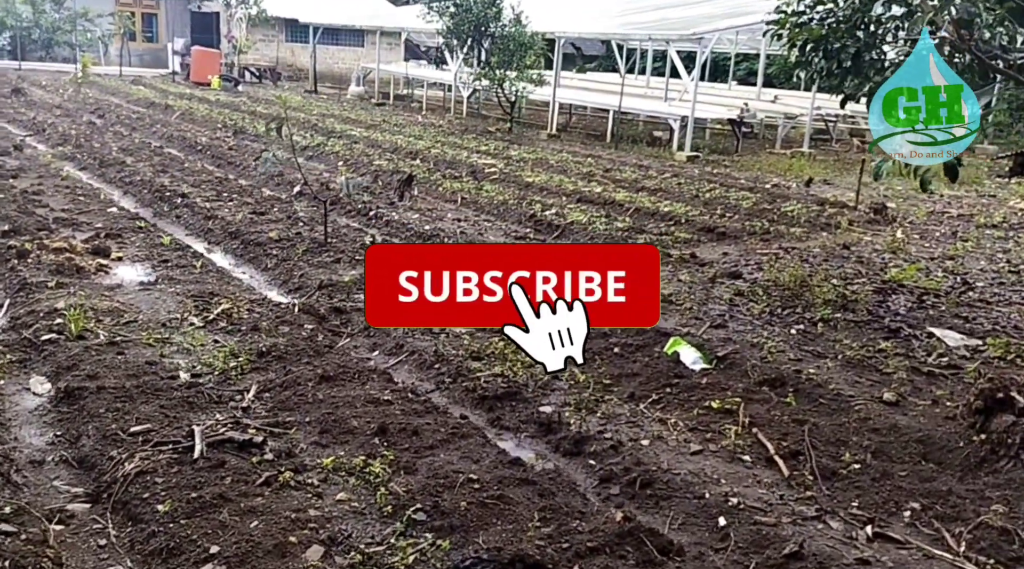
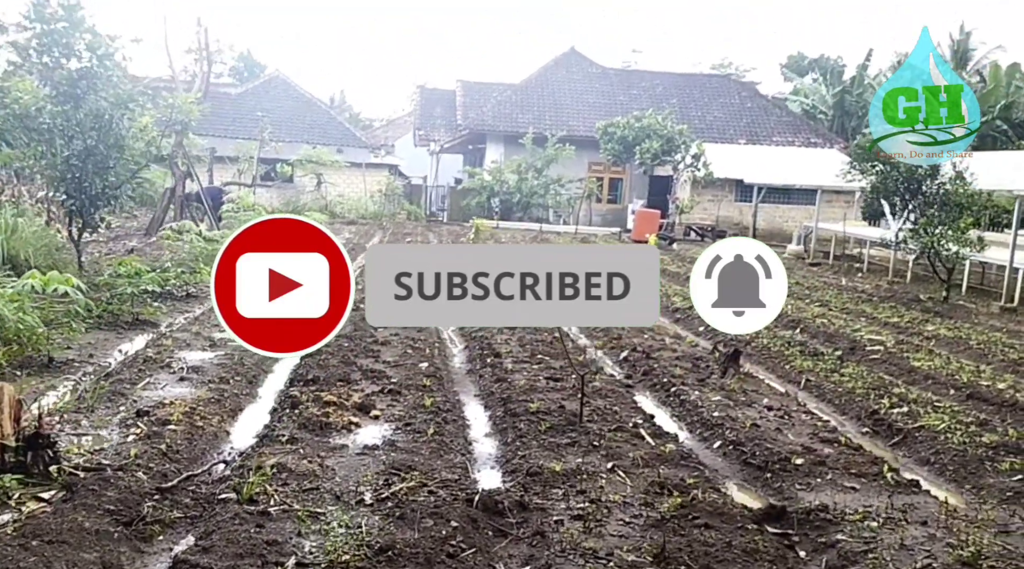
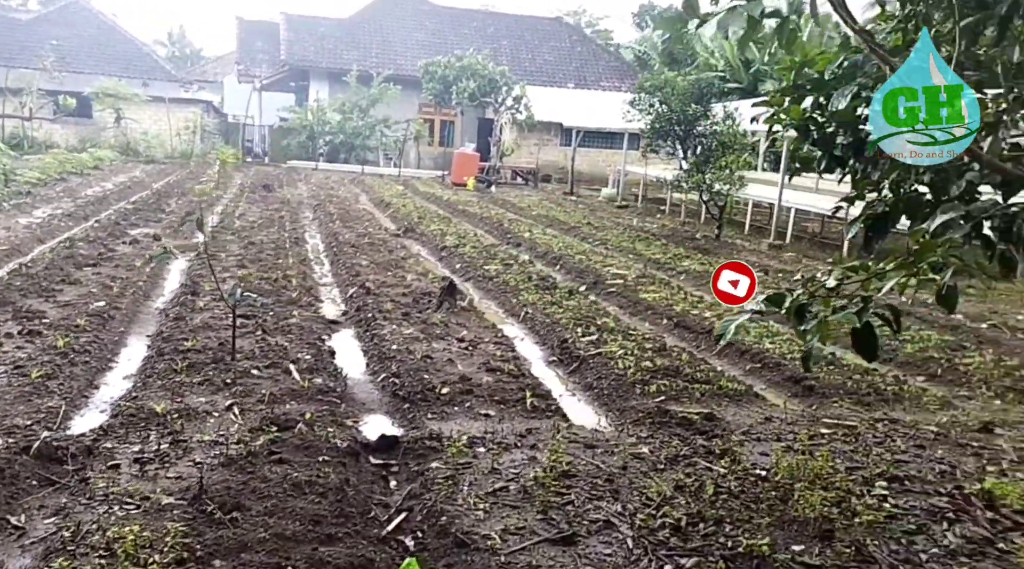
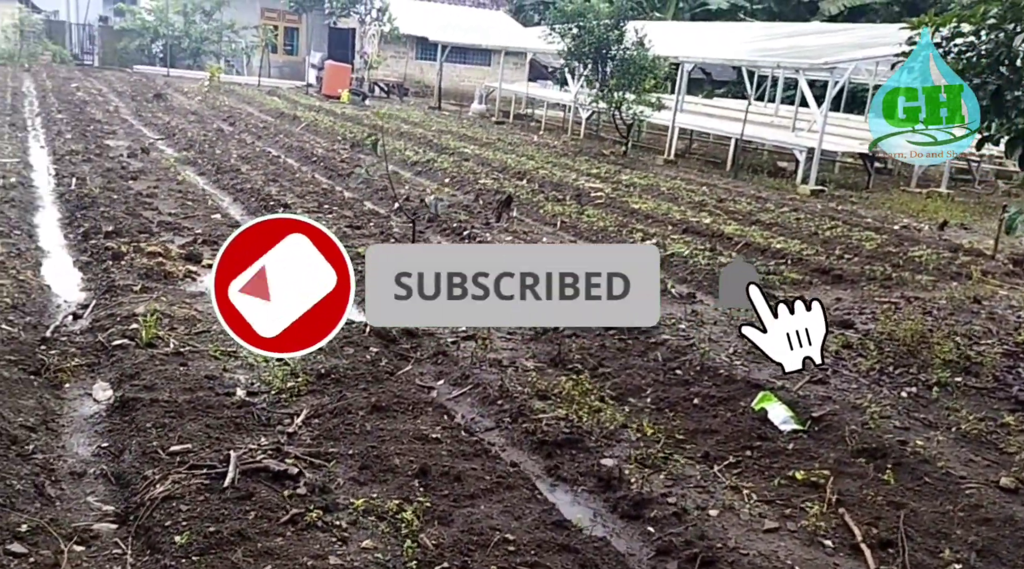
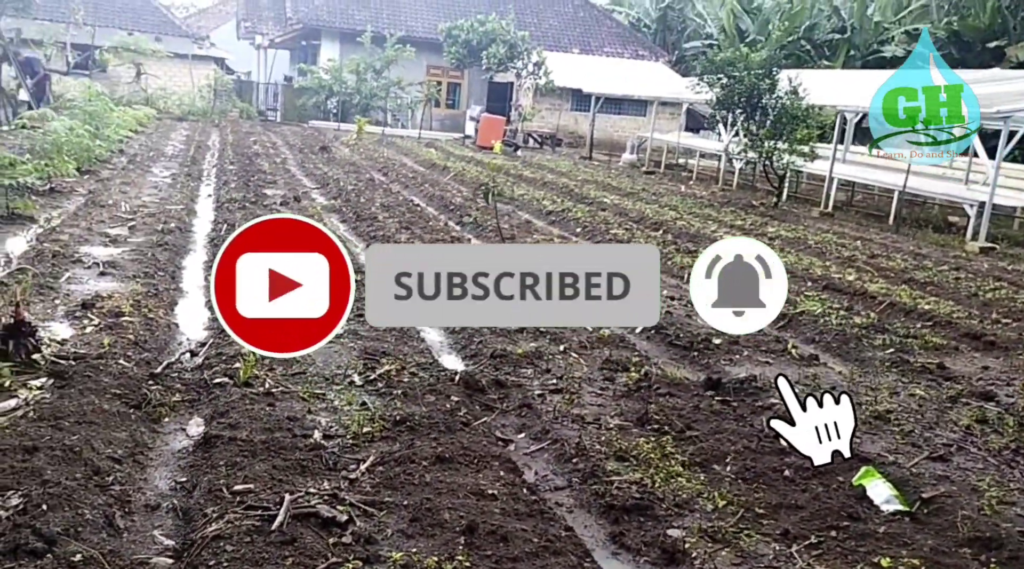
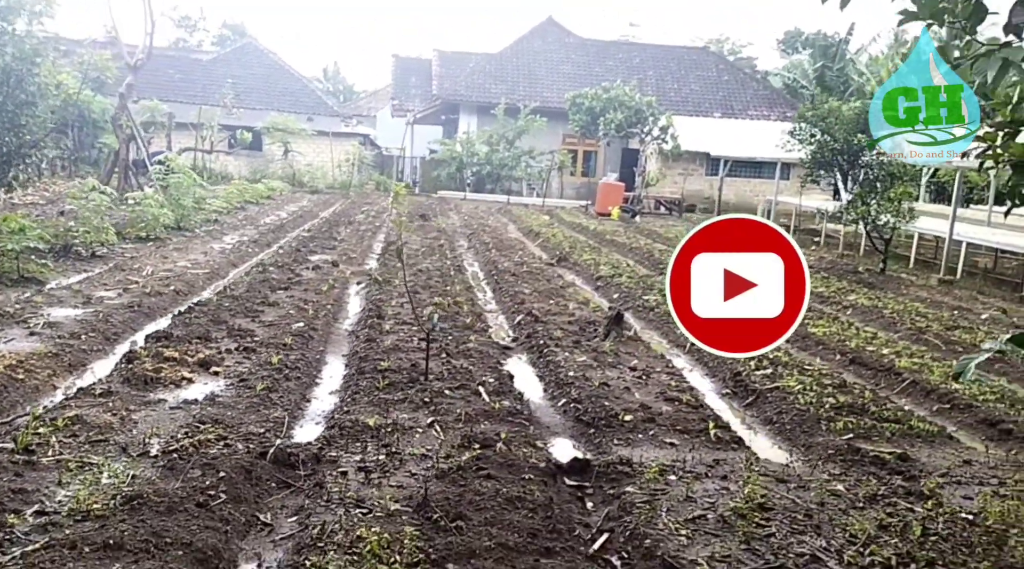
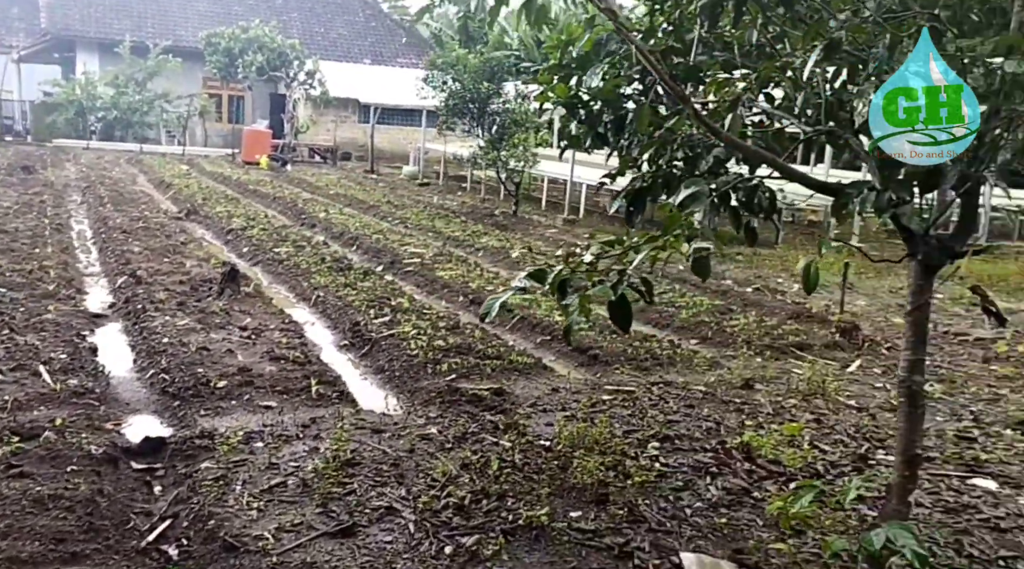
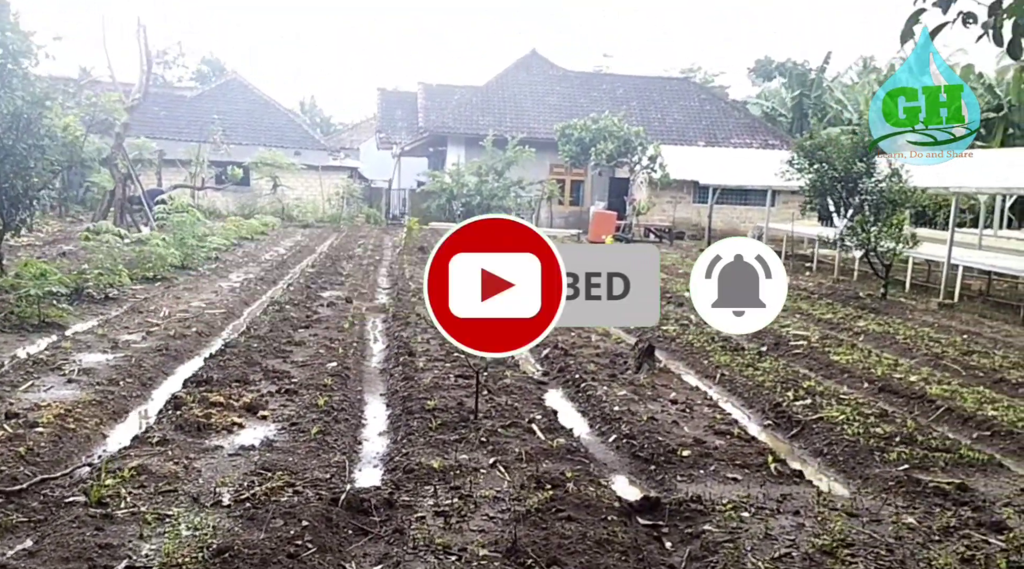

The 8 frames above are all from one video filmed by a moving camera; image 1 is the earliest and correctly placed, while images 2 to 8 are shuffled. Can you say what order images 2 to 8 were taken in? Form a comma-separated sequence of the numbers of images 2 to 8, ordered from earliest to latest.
4, 5, 2, 8, 6, 3, 7
